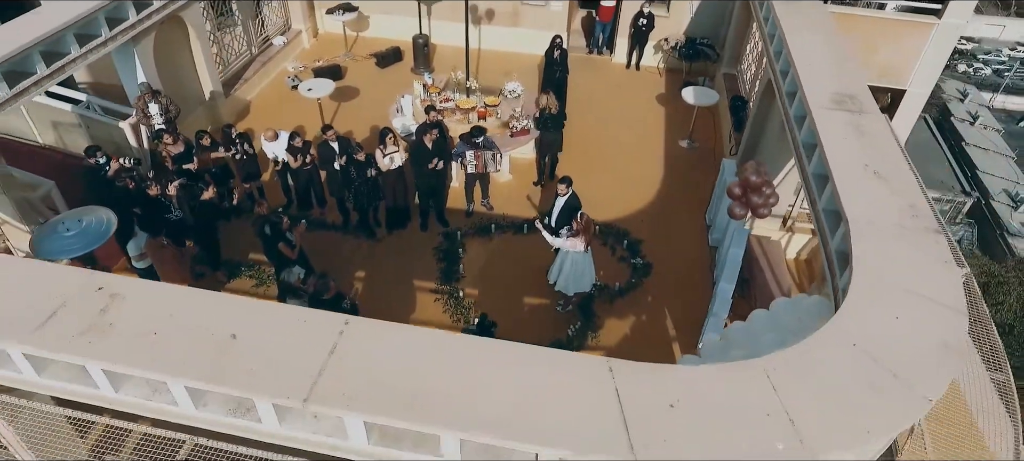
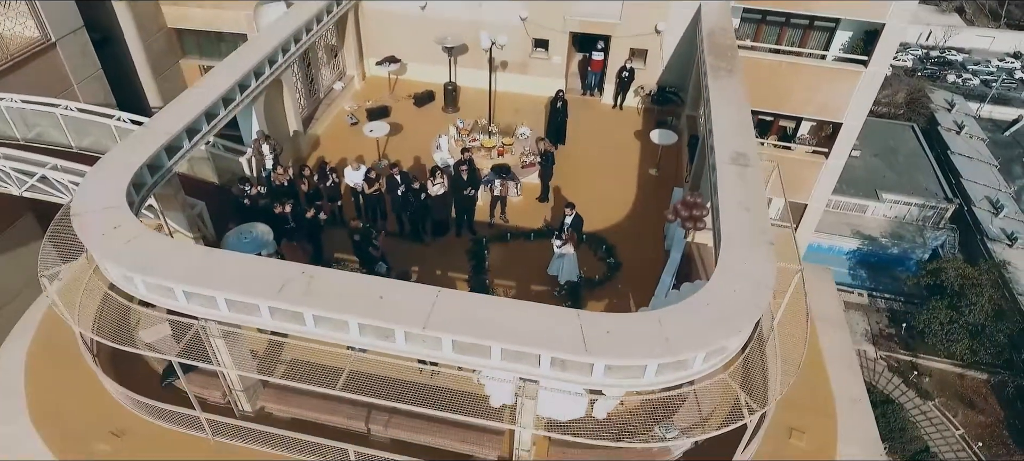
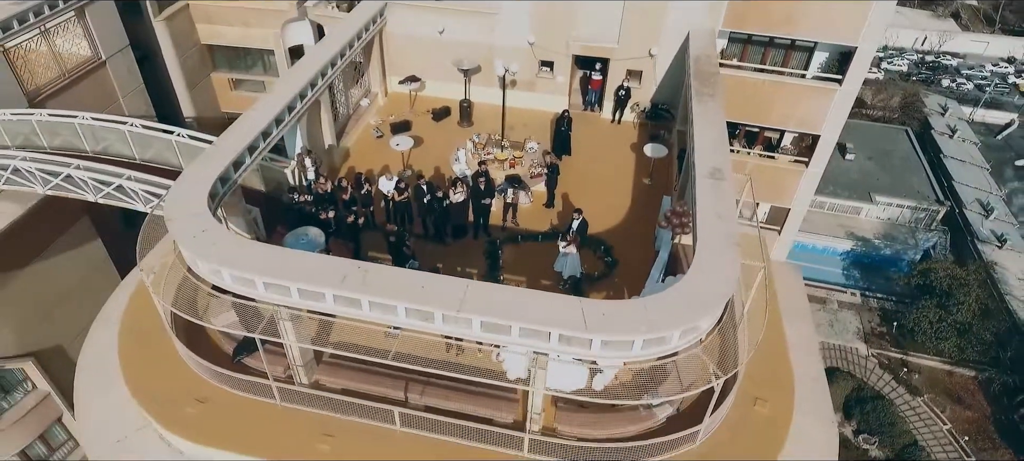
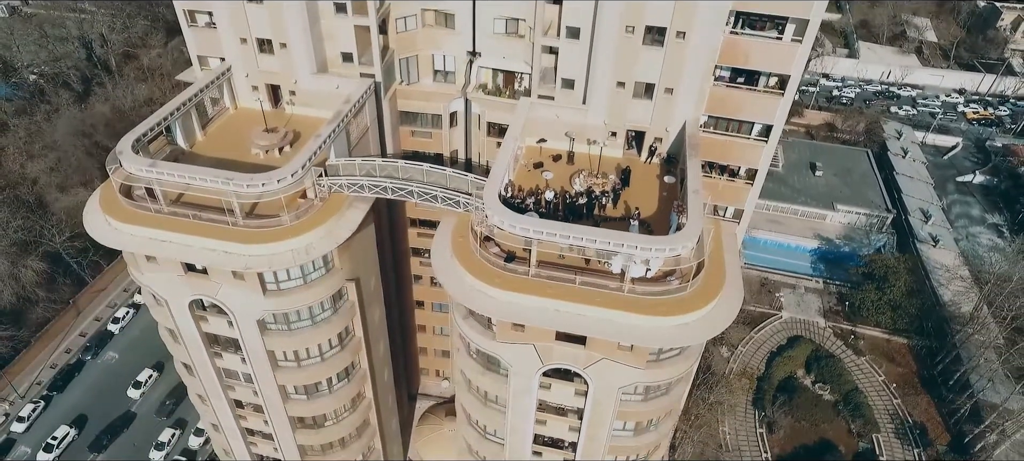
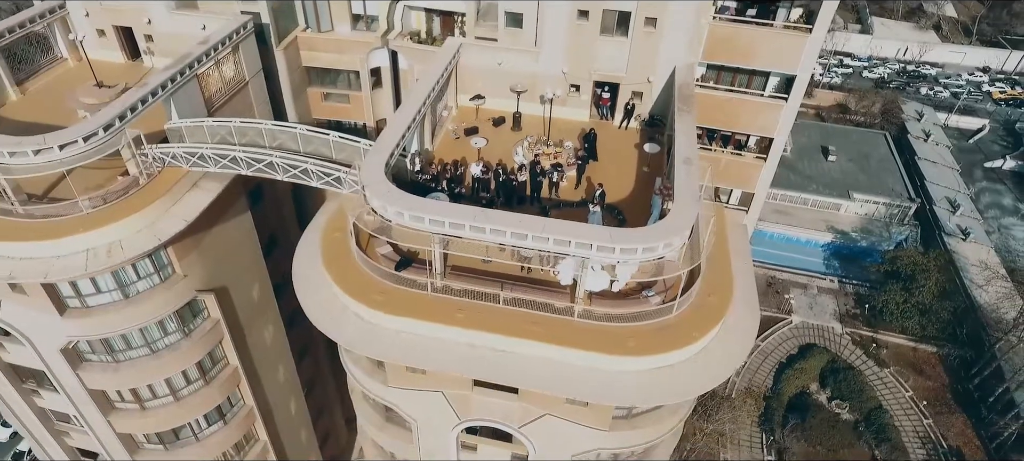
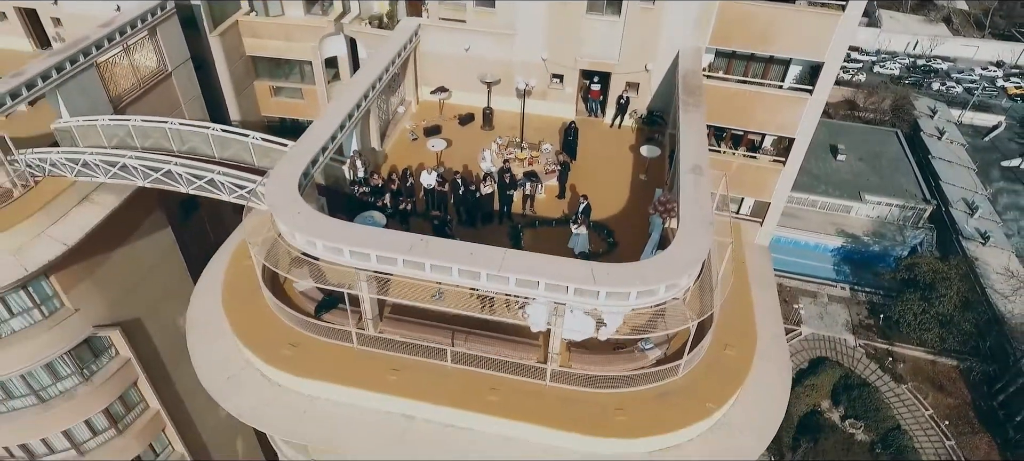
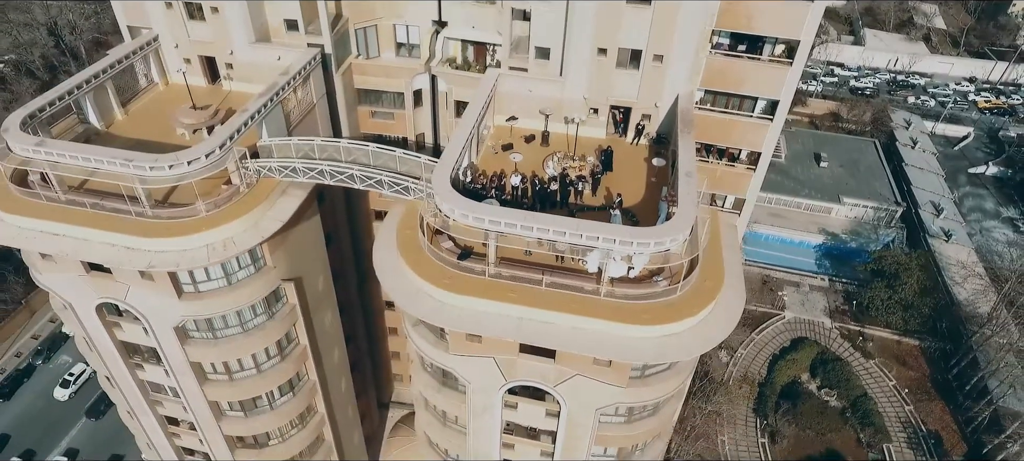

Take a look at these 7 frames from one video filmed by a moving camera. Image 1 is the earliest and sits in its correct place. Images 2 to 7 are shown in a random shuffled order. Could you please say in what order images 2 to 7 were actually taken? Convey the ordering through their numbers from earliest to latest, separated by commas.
2, 3, 6, 5, 7, 4
